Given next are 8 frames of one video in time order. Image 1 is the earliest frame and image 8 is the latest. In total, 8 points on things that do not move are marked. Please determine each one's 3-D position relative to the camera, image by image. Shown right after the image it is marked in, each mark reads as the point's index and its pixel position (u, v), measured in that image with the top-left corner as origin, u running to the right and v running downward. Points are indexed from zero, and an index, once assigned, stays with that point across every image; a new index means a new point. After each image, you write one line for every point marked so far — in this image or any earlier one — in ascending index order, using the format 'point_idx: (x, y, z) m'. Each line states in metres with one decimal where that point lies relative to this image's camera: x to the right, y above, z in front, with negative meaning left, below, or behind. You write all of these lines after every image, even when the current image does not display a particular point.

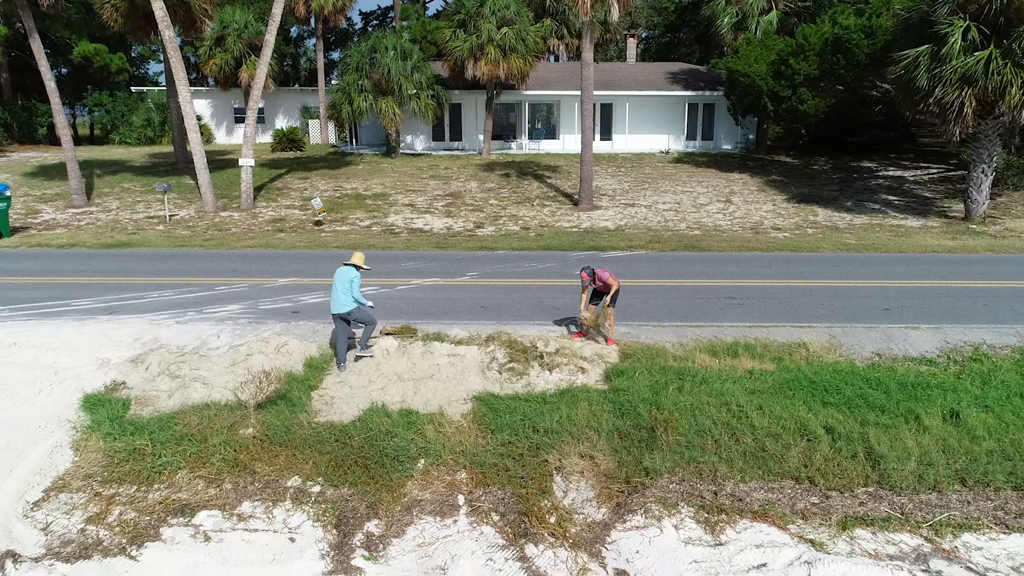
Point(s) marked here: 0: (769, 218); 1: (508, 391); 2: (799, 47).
0: (+4.1, +1.1, +14.3) m
1: (0.0, -0.8, +6.8) m
2: (+5.3, +4.5, +16.7) m
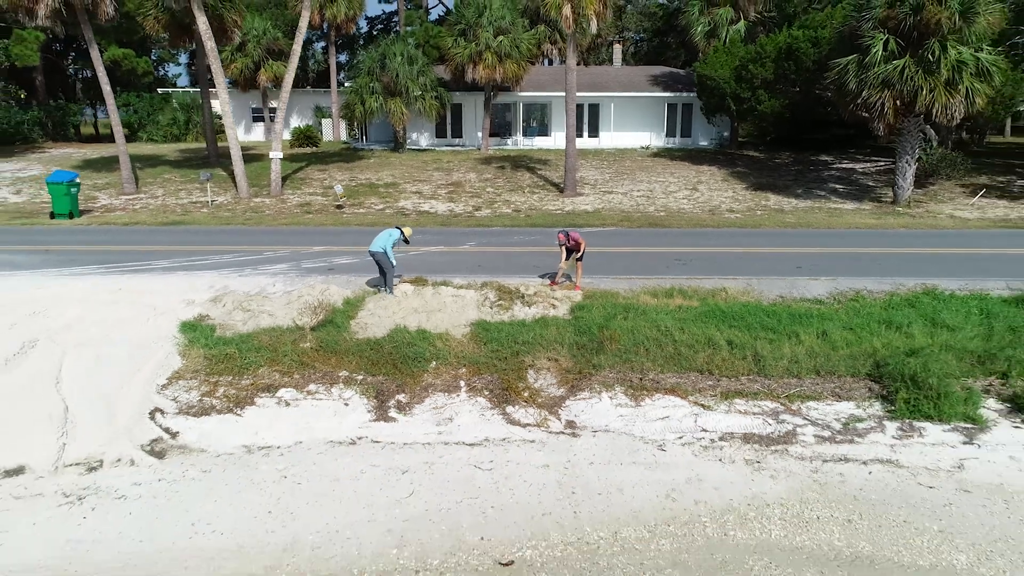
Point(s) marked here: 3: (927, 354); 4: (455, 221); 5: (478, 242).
0: (+4.0, +1.6, +16.6) m
1: (-0.1, -0.3, +9.1) m
2: (+5.2, +5.0, +19.0) m
3: (+3.7, -0.6, +7.9) m
4: (-0.9, +1.1, +15.1) m
5: (-0.5, +0.7, +13.1) m
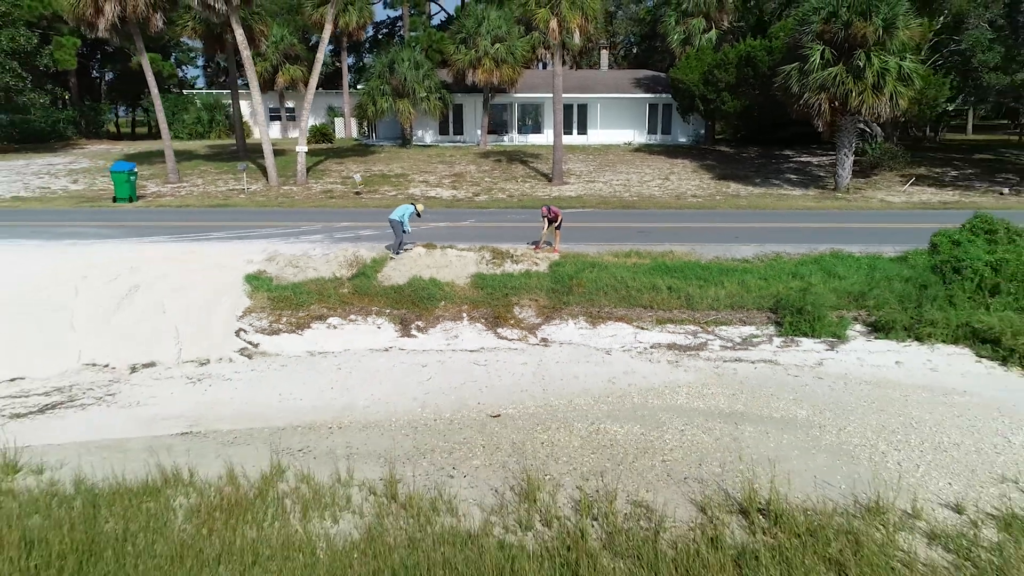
0: (+3.9, +2.1, +19.2) m
1: (-0.3, +0.2, +11.7) m
2: (+5.1, +5.5, +21.6) m
3: (+3.6, -0.1, +10.5) m
4: (-1.1, +1.7, +17.7) m
5: (-0.6, +1.2, +15.7) m
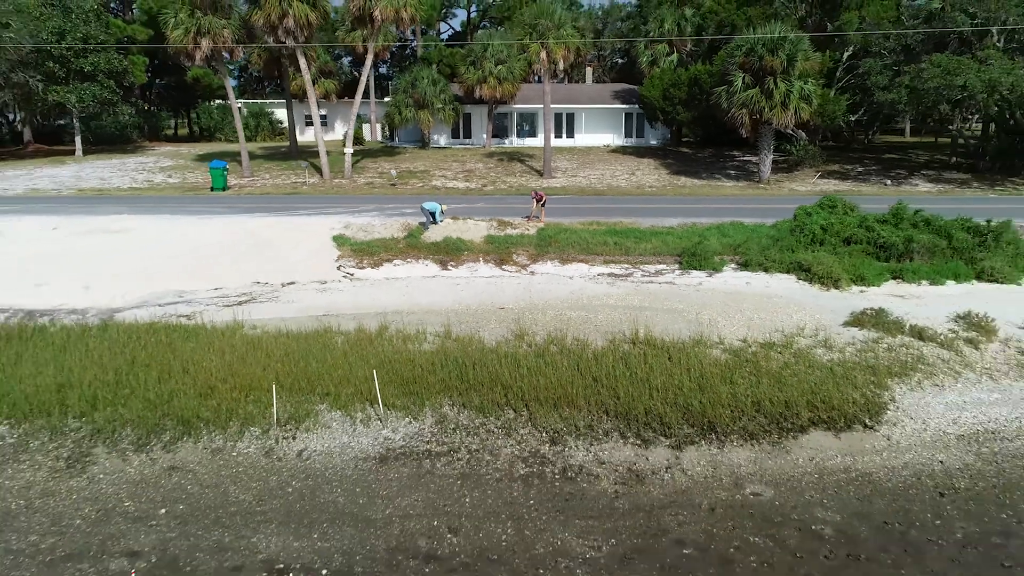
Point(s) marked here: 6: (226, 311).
0: (+3.9, +3.0, +24.9) m
1: (-0.3, +1.1, +17.4) m
2: (+5.1, +6.4, +27.3) m
3: (+3.6, +0.8, +16.2) m
4: (-1.1, +2.5, +23.4) m
5: (-0.6, +2.0, +21.4) m
6: (-4.3, -0.3, +13.3) m
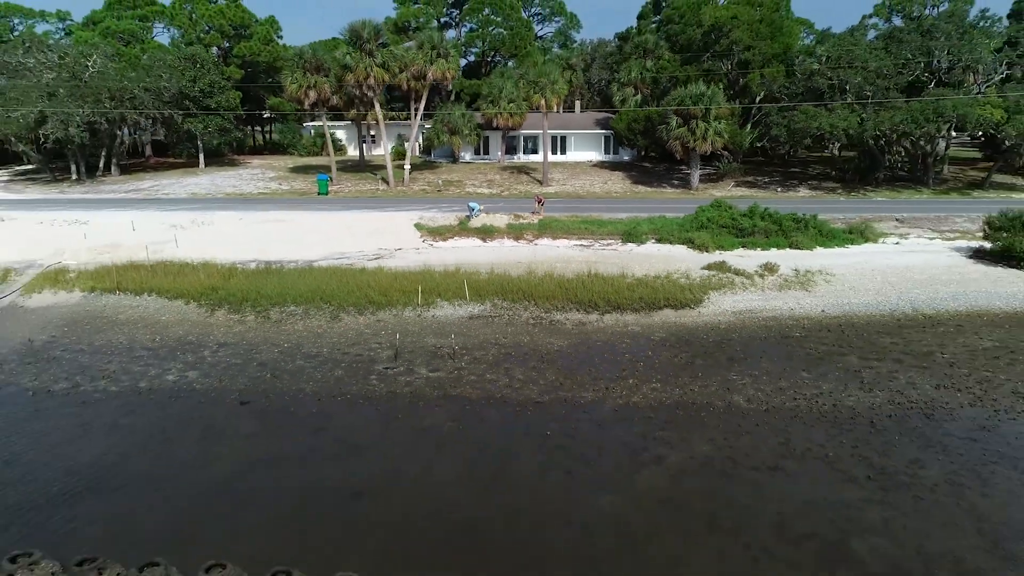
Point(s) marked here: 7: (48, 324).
0: (+4.2, +4.1, +36.1) m
1: (+0.1, +2.1, +28.7) m
2: (+5.5, +7.4, +38.5) m
3: (+3.9, +1.8, +27.4) m
4: (-0.7, +3.6, +34.6) m
5: (-0.2, +3.1, +32.6) m
6: (-3.9, +0.7, +24.5) m
7: (-10.4, -0.7, +20.0) m
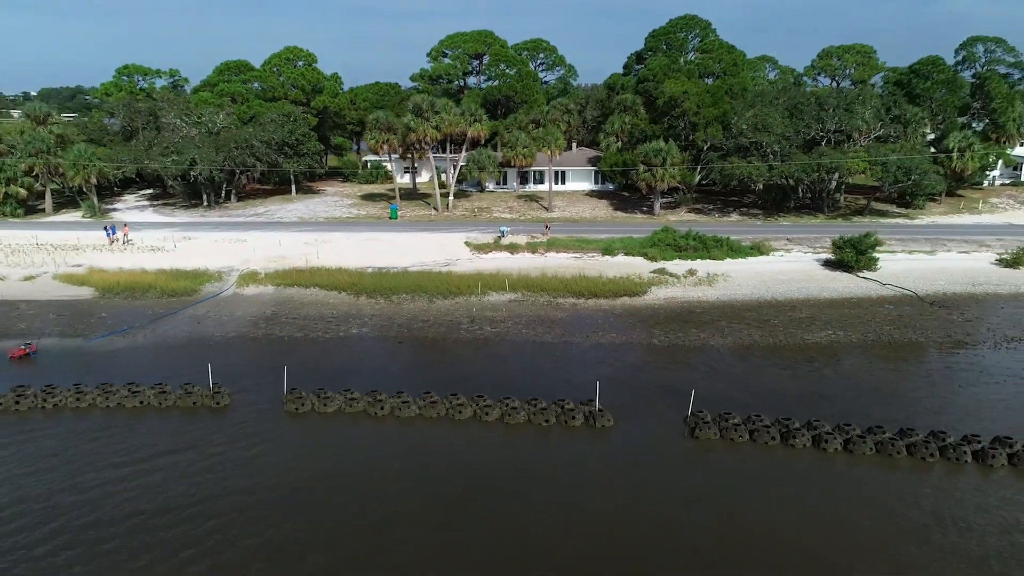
0: (+5.1, +4.2, +50.6) m
1: (+1.0, +2.3, +43.1) m
2: (+6.3, +7.6, +52.9) m
3: (+4.8, +2.0, +41.8) m
4: (+0.1, +3.7, +49.1) m
5: (+0.6, +3.3, +47.0) m
6: (-3.0, +0.9, +39.0) m
7: (-9.6, -0.6, +34.4) m
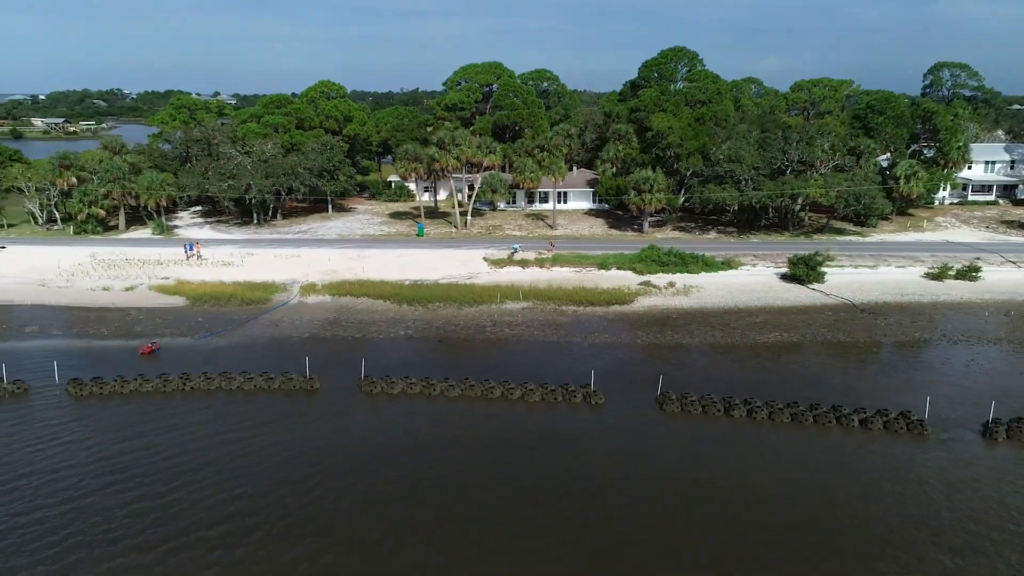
0: (+5.7, +3.7, +58.9) m
1: (+1.6, +1.8, +51.4) m
2: (+6.9, +7.1, +61.2) m
3: (+5.4, +1.5, +50.1) m
4: (+0.8, +3.3, +57.4) m
5: (+1.3, +2.8, +55.3) m
6: (-2.4, +0.4, +47.3) m
7: (-8.9, -1.0, +42.7) m
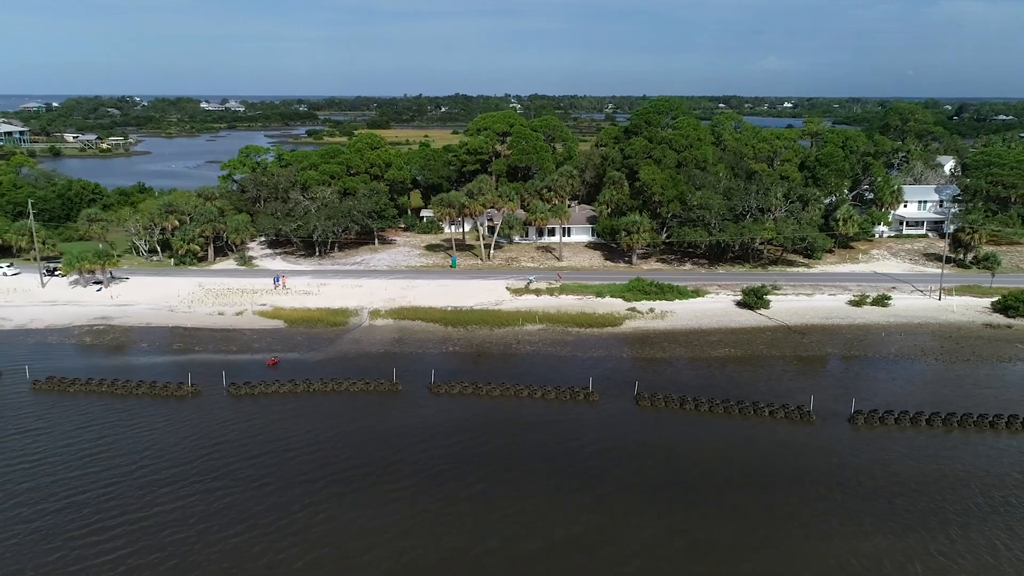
0: (+6.9, +2.0, +73.1) m
1: (+2.8, +0.1, +65.6) m
2: (+8.2, +5.4, +75.4) m
3: (+6.6, -0.2, +64.4) m
4: (+2.0, +1.6, +71.6) m
5: (+2.5, +1.1, +69.6) m
6: (-1.2, -1.3, +61.5) m
7: (-7.7, -2.7, +56.9) m
